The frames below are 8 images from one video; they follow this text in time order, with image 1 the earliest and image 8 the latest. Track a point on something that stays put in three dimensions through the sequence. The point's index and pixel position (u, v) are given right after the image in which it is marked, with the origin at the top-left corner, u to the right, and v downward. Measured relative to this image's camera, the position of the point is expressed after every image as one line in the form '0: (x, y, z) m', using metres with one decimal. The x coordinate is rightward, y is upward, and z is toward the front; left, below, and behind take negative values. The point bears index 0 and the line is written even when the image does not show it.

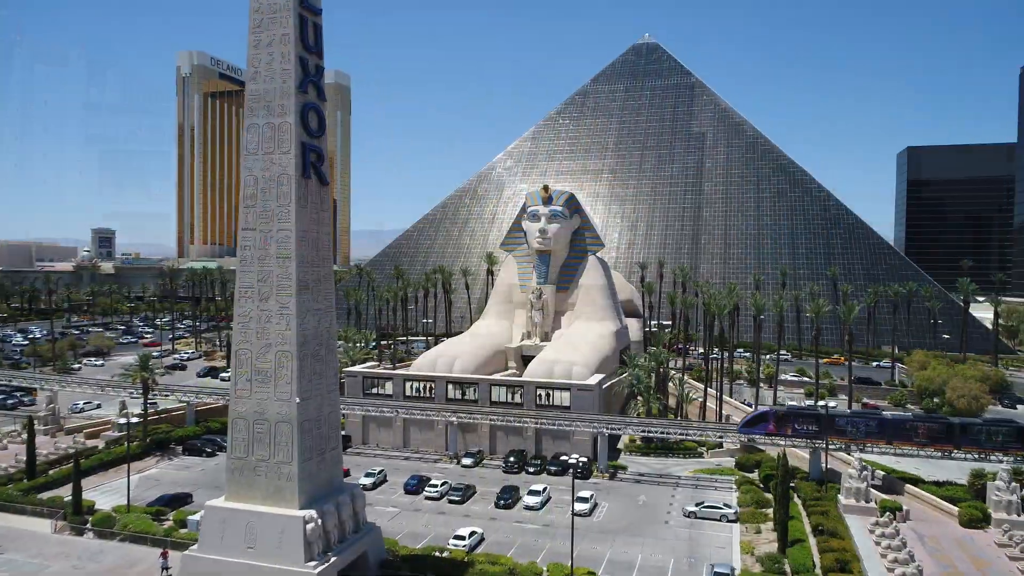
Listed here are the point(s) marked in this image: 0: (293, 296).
0: (-4.8, -0.2, +15.3) m
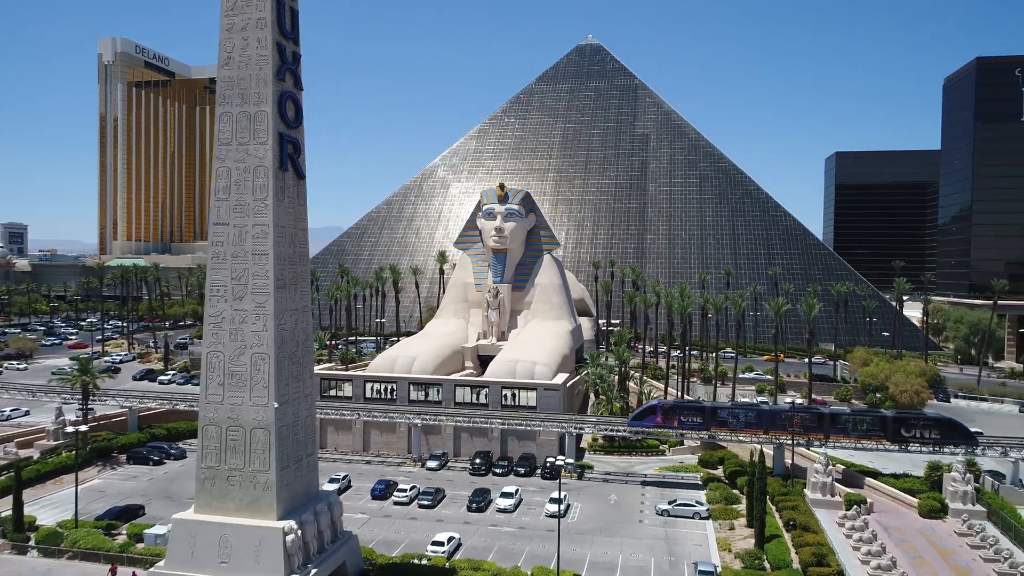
0: (-5.0, -0.2, +14.5) m
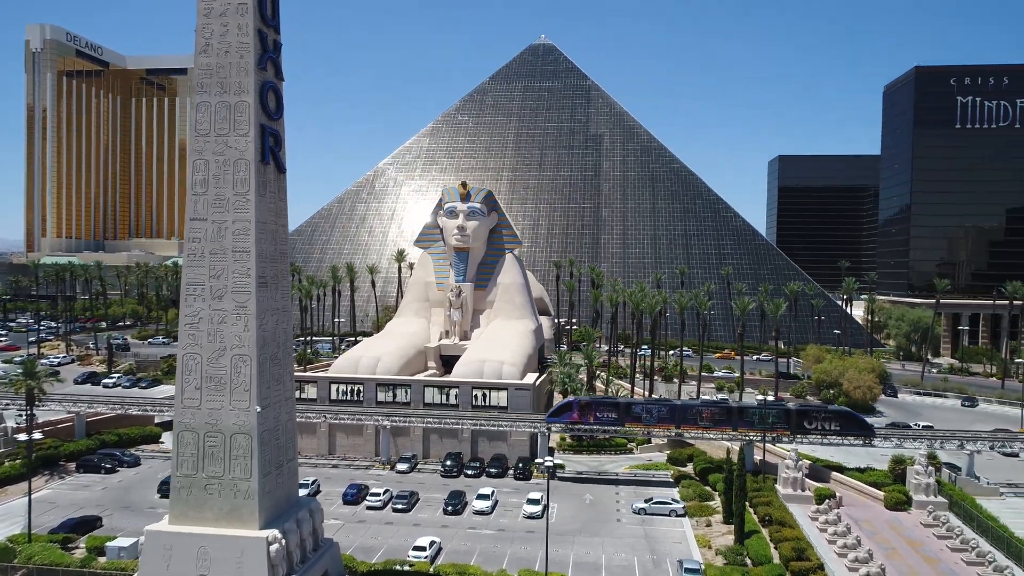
0: (-5.1, -0.1, +13.9) m
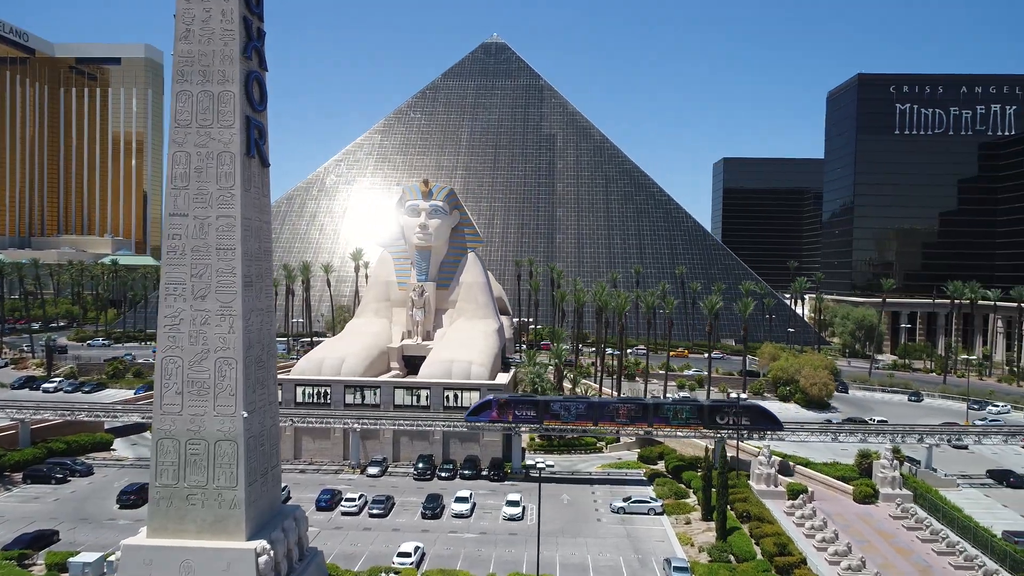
0: (-5.1, -0.1, +13.2) m
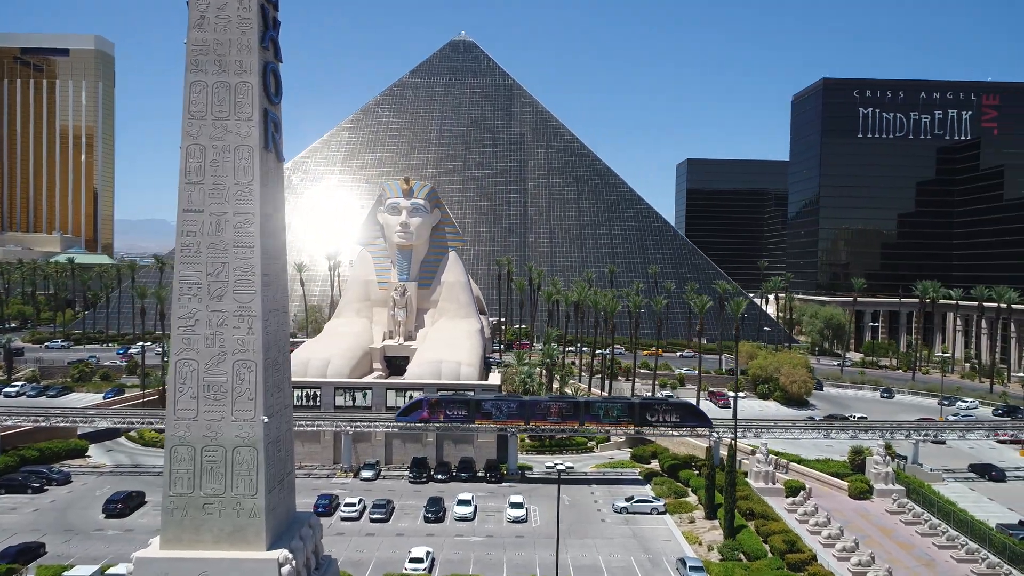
0: (-4.6, -0.1, +12.7) m
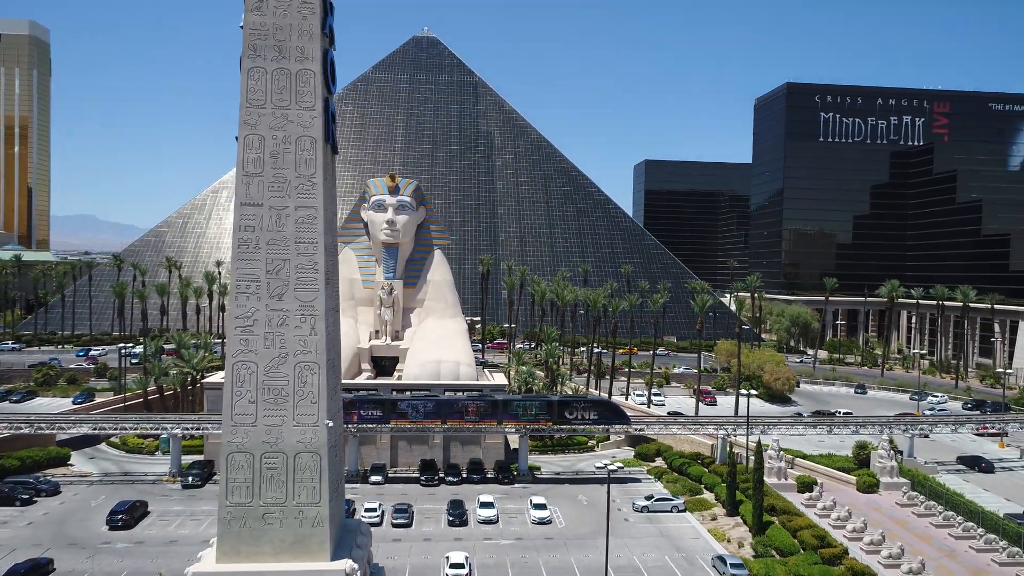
0: (-3.3, -0.1, +12.1) m
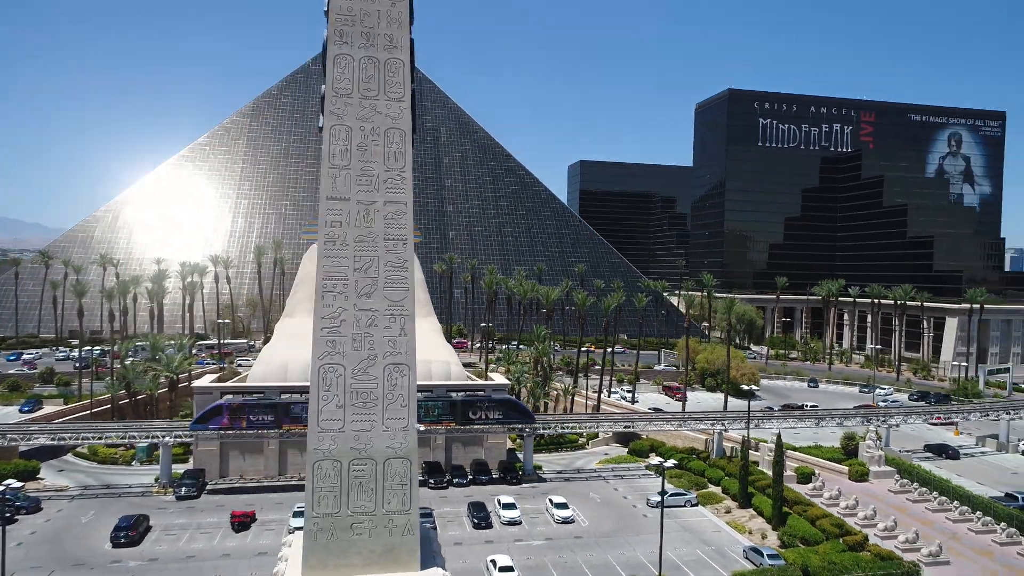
0: (-1.7, -0.1, +11.6) m
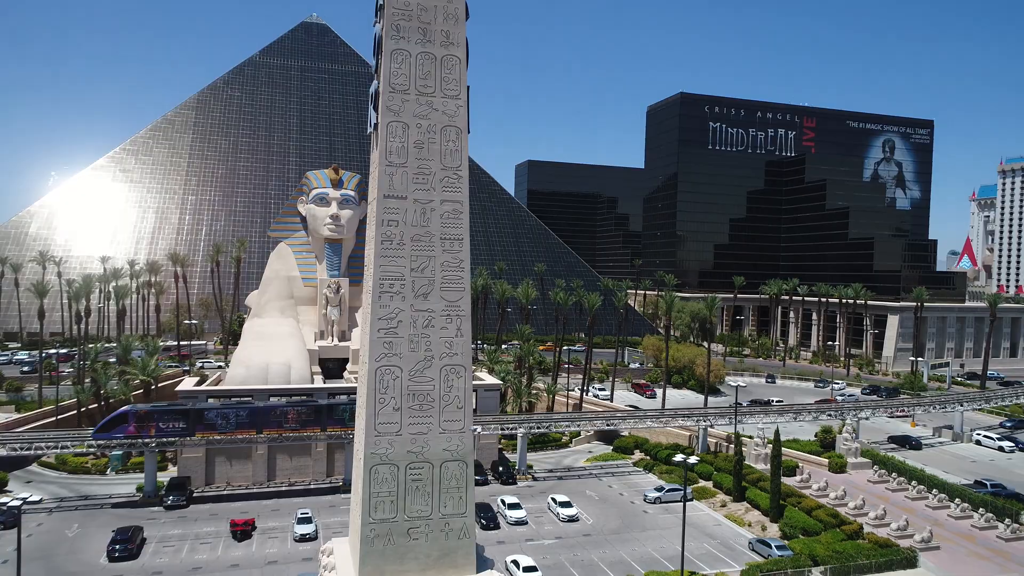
0: (-0.8, -0.1, +11.5) m
